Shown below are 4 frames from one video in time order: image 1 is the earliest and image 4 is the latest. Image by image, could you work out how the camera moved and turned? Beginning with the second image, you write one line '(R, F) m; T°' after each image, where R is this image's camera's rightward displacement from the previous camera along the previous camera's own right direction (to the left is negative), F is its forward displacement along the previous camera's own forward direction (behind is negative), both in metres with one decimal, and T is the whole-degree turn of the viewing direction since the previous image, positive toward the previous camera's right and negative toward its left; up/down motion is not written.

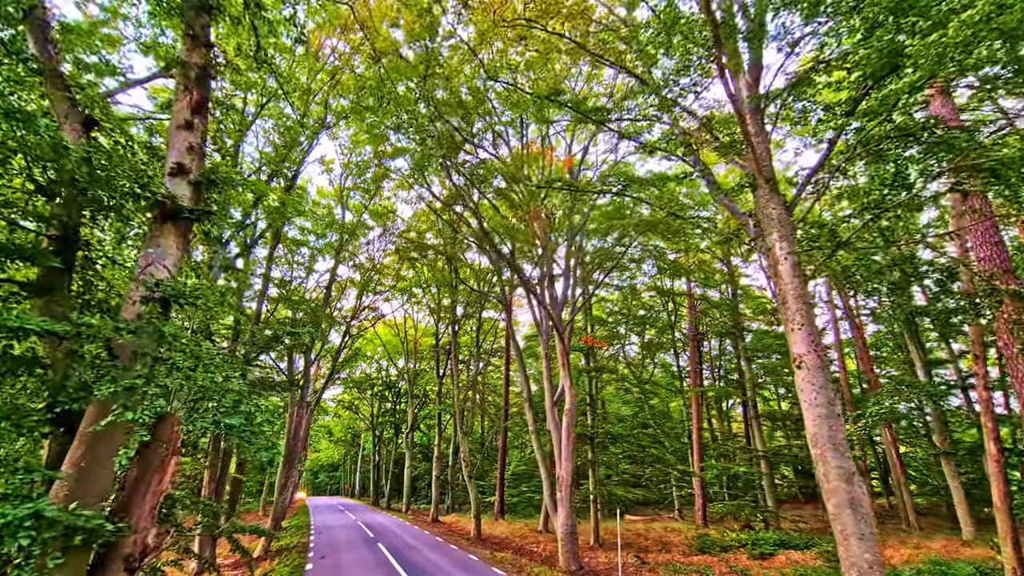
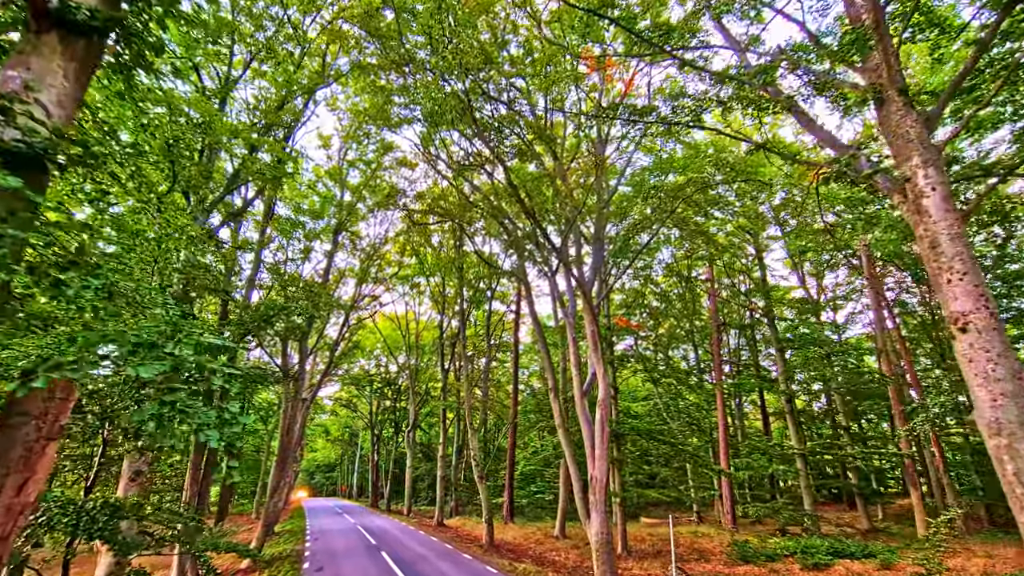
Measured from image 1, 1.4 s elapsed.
(-0.5, +1.2) m; 0°
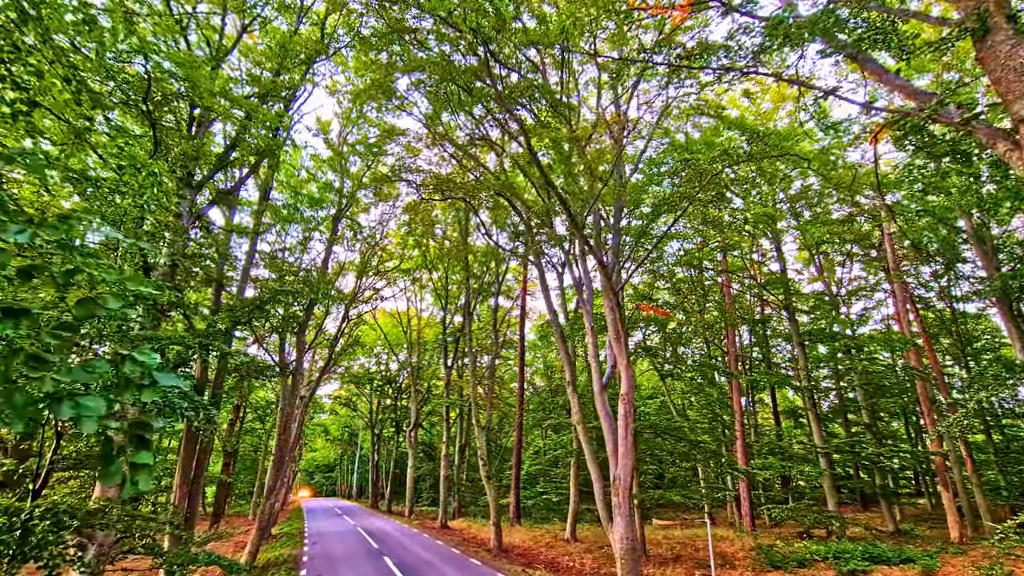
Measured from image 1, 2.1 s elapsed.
(-0.2, +0.6) m; 0°
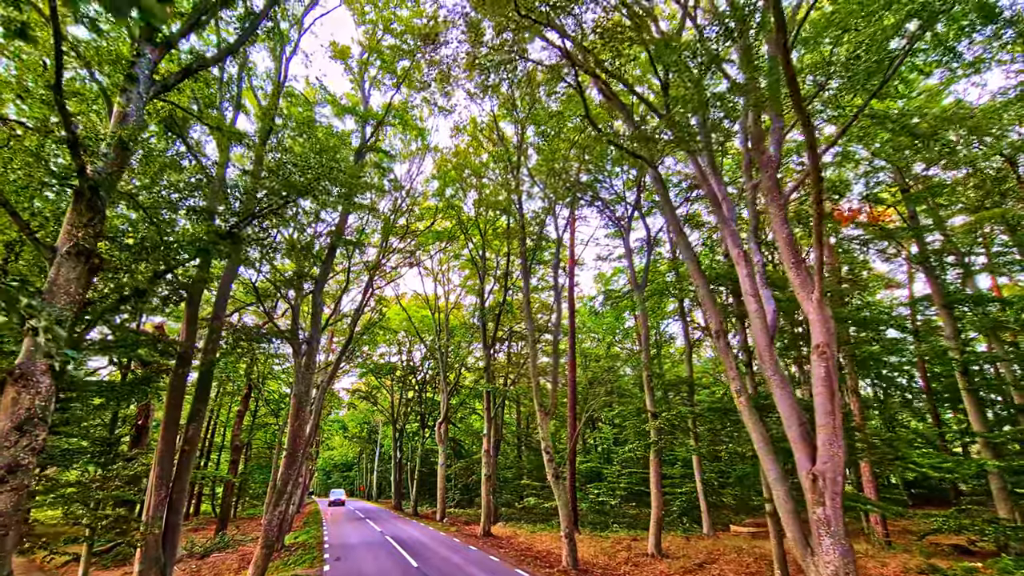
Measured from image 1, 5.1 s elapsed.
(-1.1, +2.6) m; -1°
